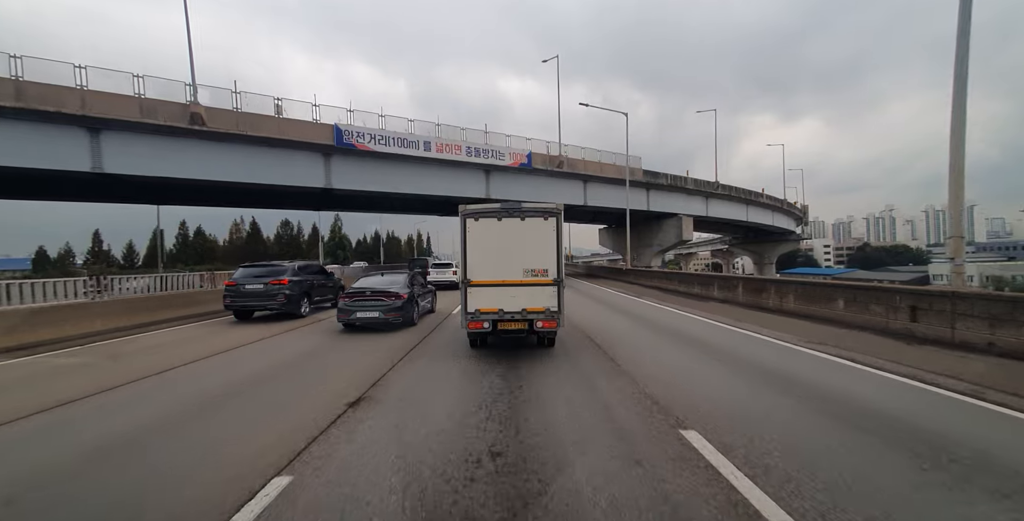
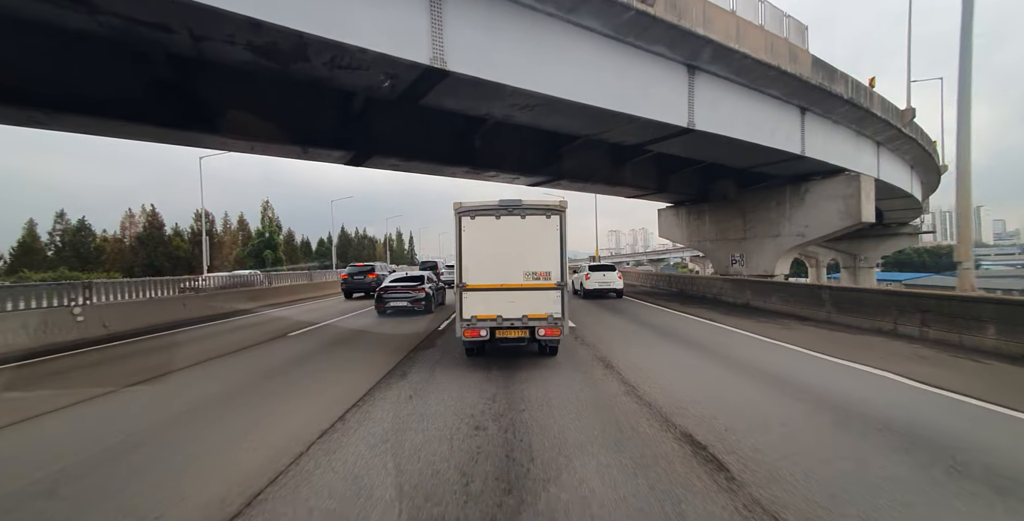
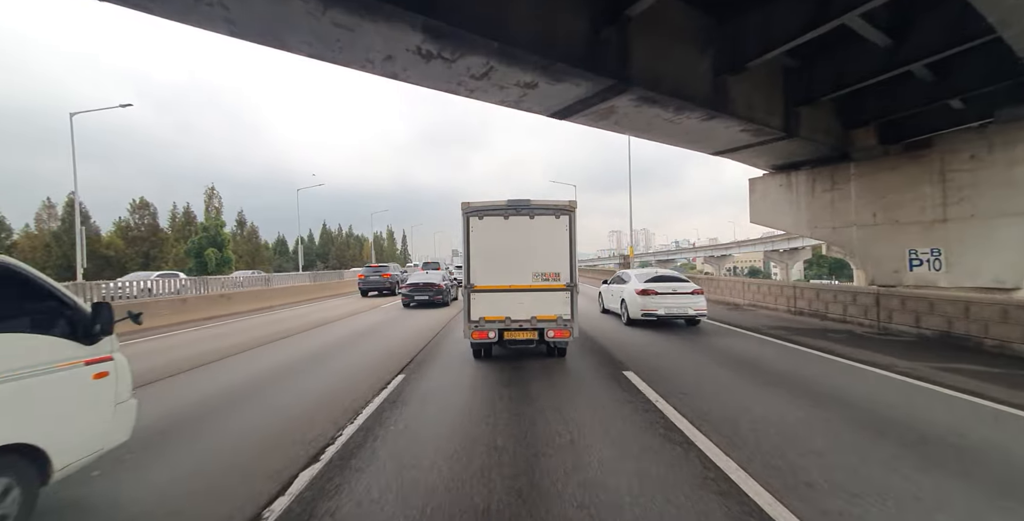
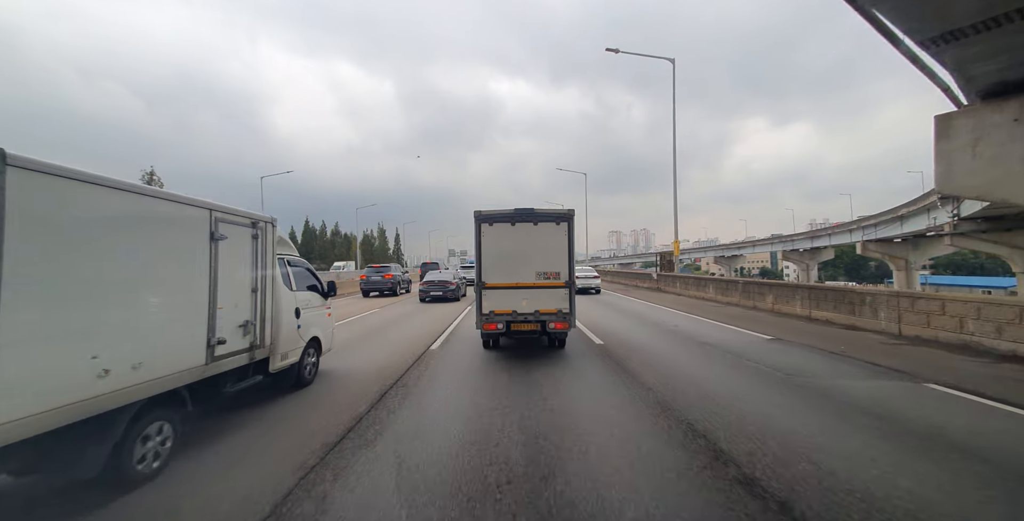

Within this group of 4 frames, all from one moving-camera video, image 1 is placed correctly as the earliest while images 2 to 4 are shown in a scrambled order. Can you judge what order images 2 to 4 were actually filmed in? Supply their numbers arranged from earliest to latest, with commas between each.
2, 3, 4
